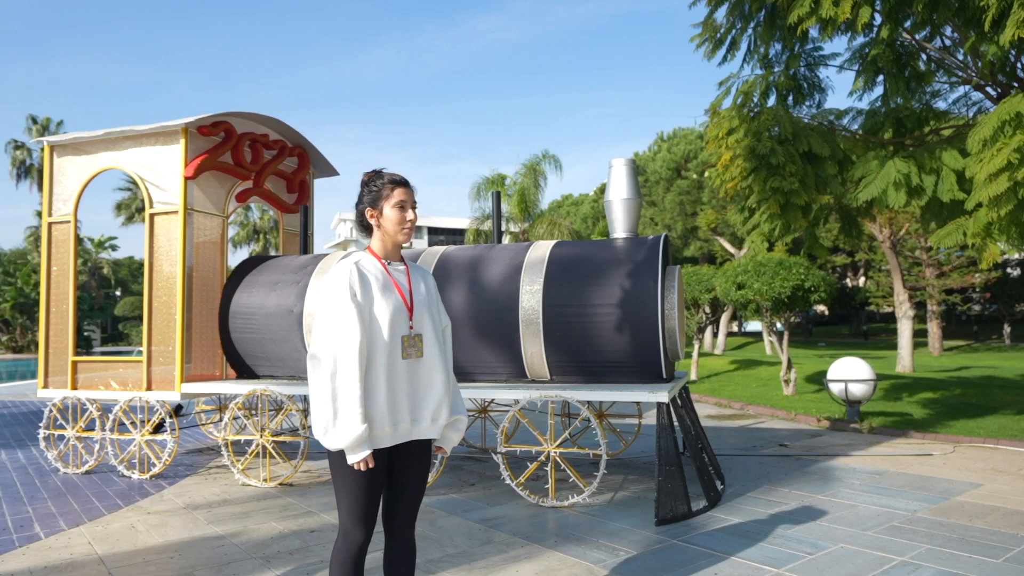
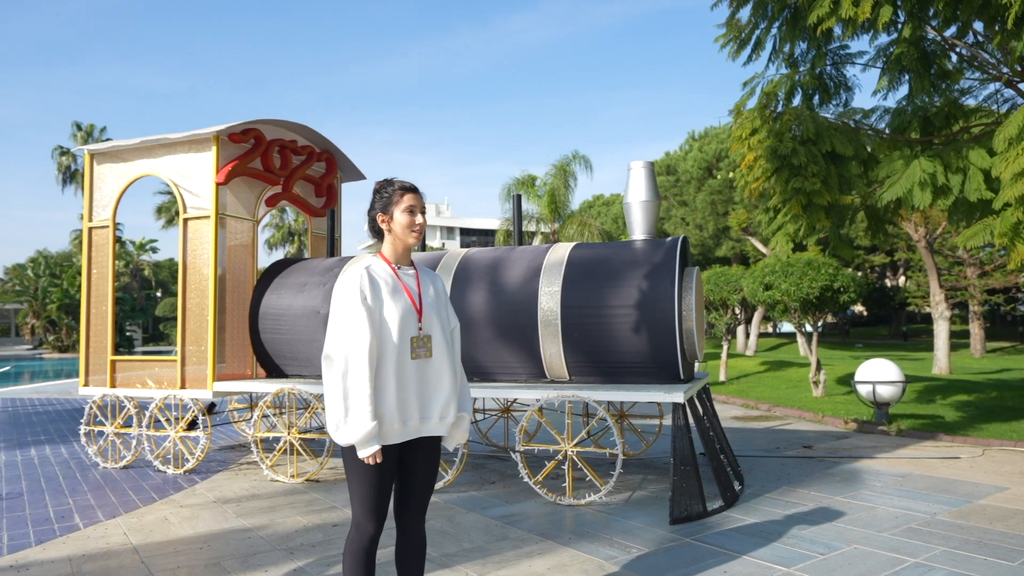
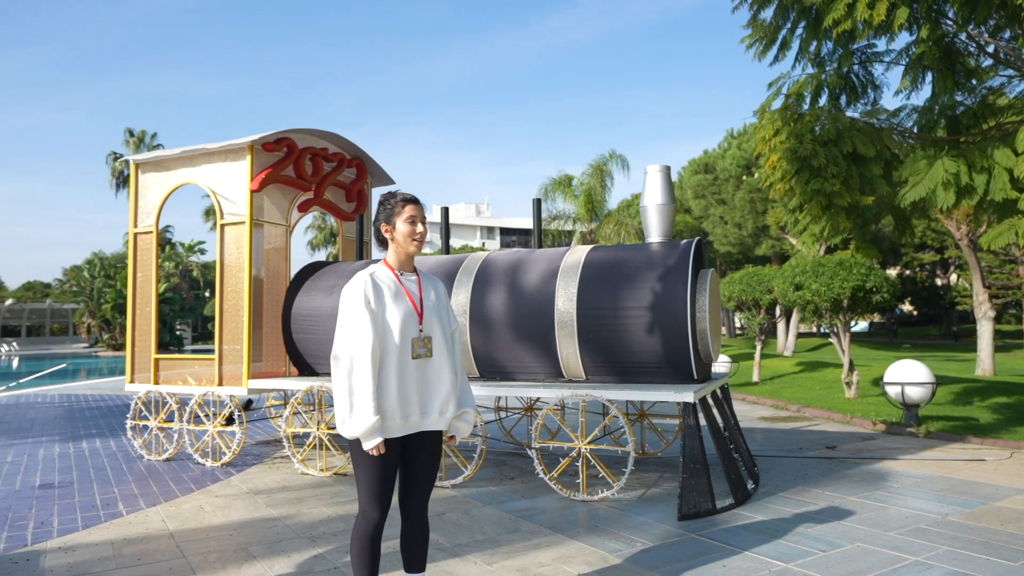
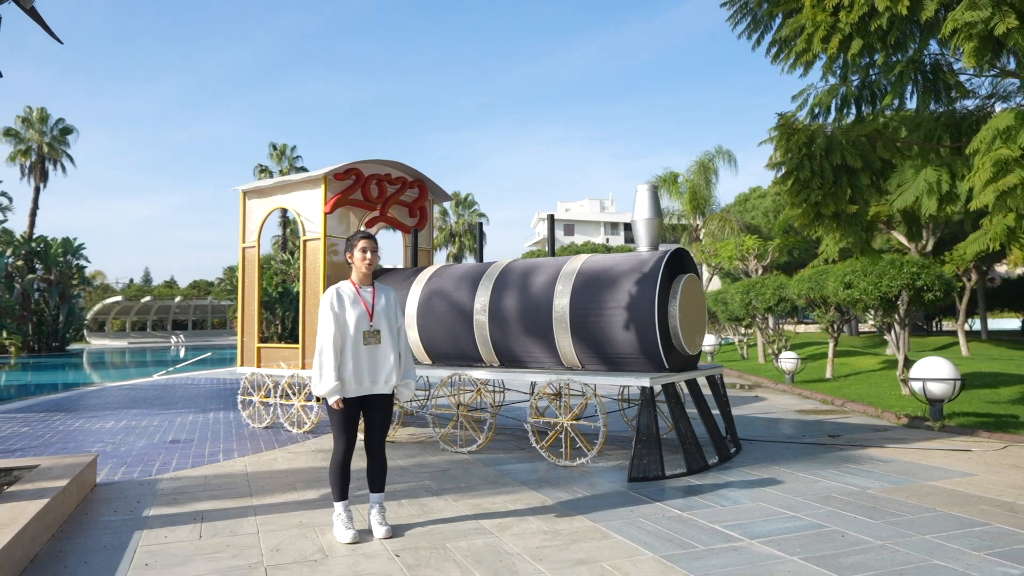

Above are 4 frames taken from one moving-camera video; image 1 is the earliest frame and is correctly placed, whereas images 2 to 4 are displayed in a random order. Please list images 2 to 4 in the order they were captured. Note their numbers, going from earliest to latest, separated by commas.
2, 3, 4
